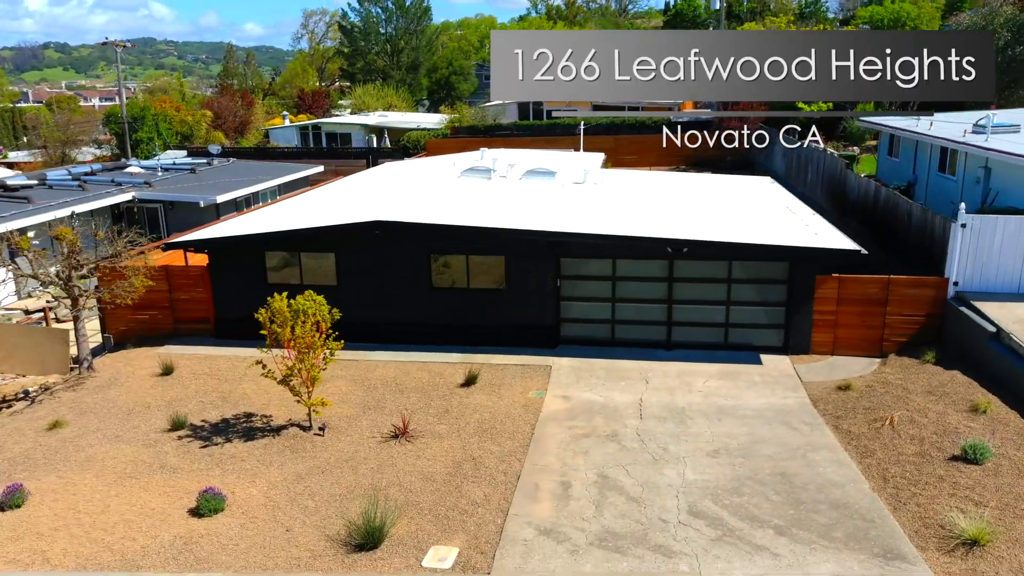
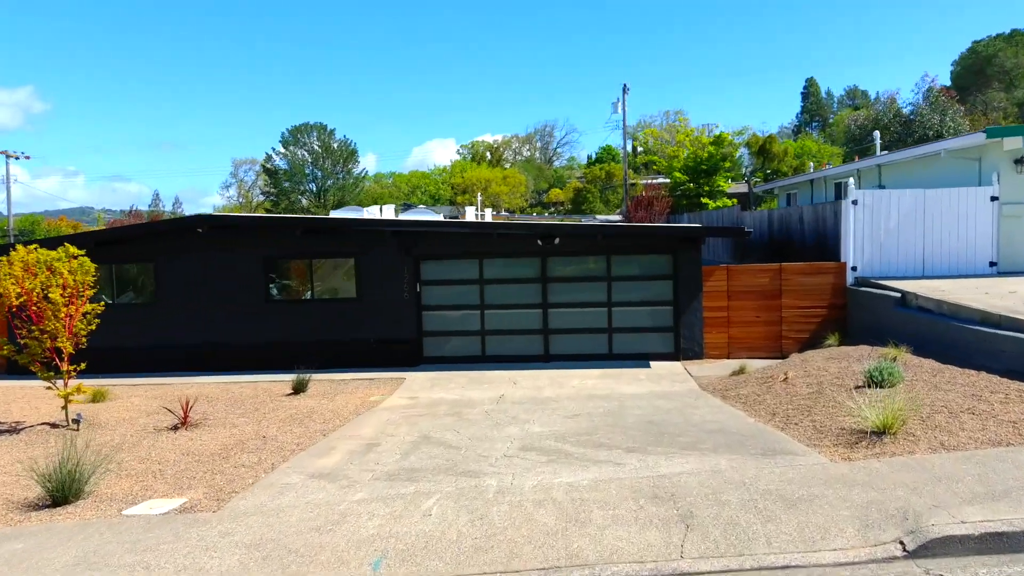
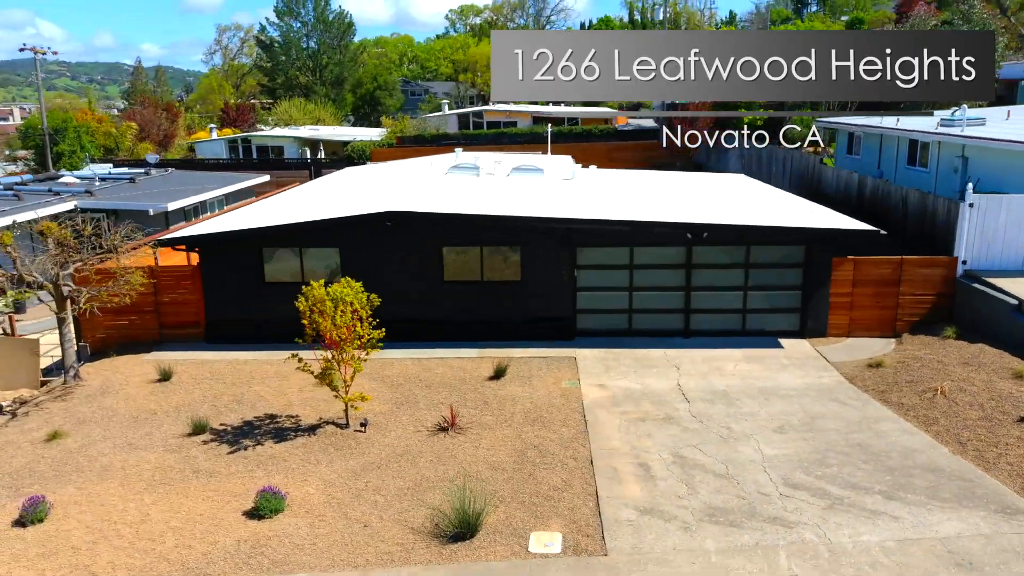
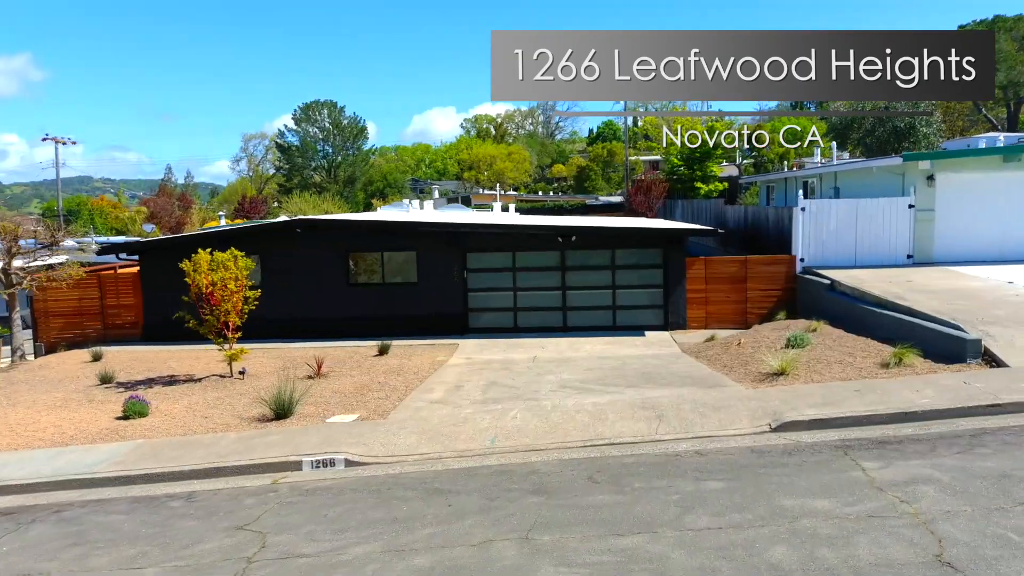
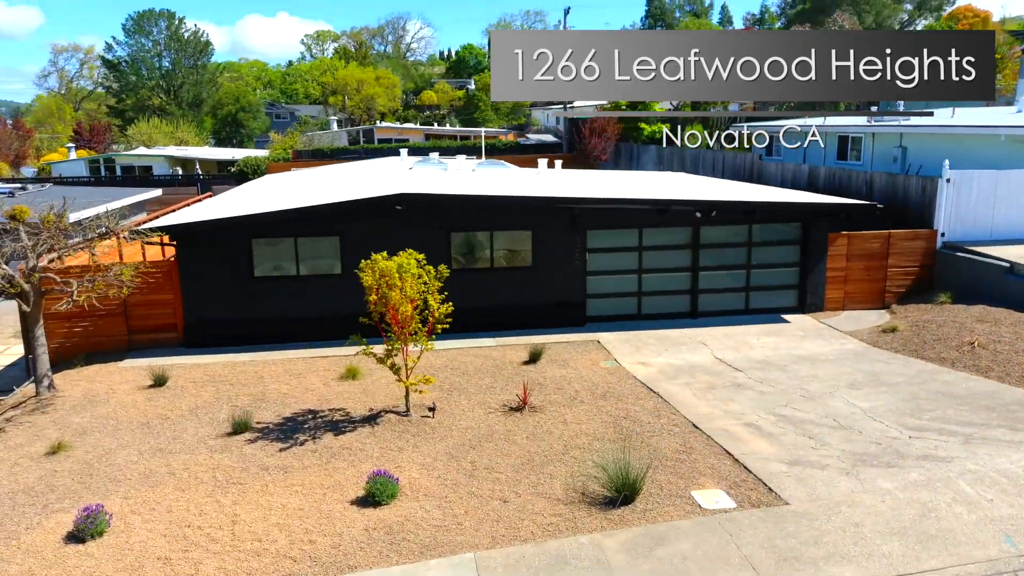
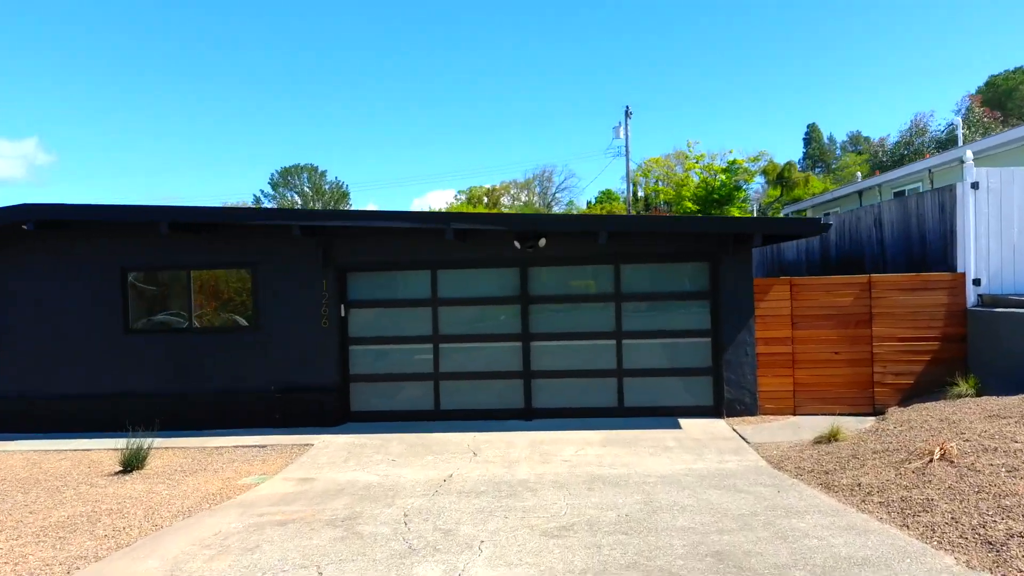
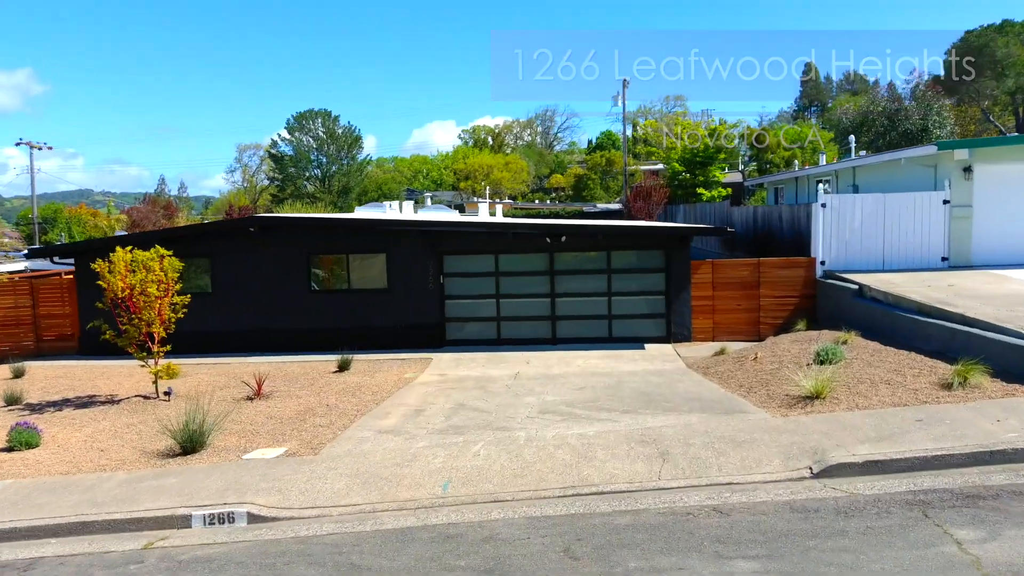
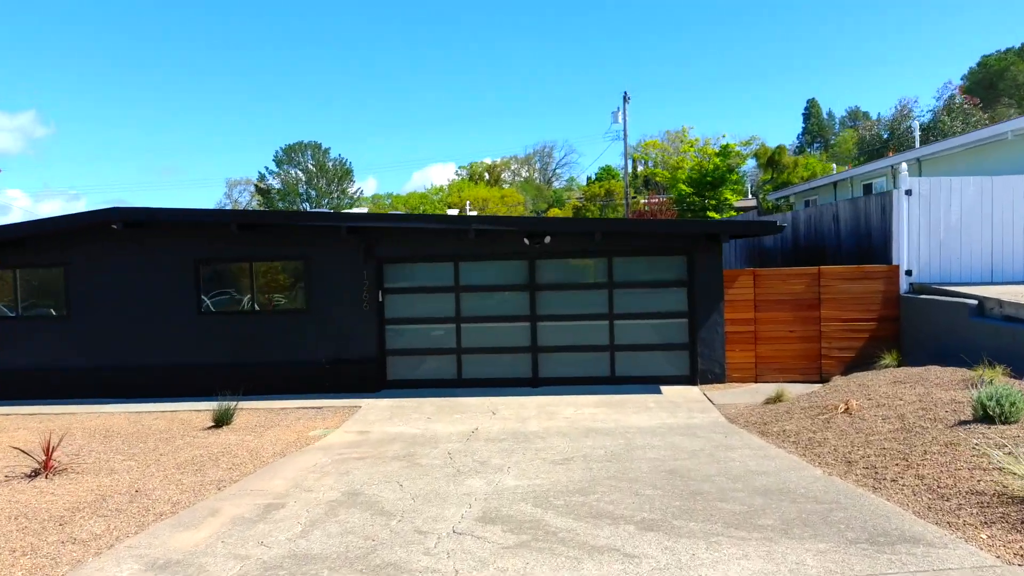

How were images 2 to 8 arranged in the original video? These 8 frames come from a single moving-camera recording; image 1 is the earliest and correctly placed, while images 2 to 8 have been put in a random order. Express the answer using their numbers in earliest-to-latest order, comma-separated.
3, 5, 4, 7, 2, 8, 6
